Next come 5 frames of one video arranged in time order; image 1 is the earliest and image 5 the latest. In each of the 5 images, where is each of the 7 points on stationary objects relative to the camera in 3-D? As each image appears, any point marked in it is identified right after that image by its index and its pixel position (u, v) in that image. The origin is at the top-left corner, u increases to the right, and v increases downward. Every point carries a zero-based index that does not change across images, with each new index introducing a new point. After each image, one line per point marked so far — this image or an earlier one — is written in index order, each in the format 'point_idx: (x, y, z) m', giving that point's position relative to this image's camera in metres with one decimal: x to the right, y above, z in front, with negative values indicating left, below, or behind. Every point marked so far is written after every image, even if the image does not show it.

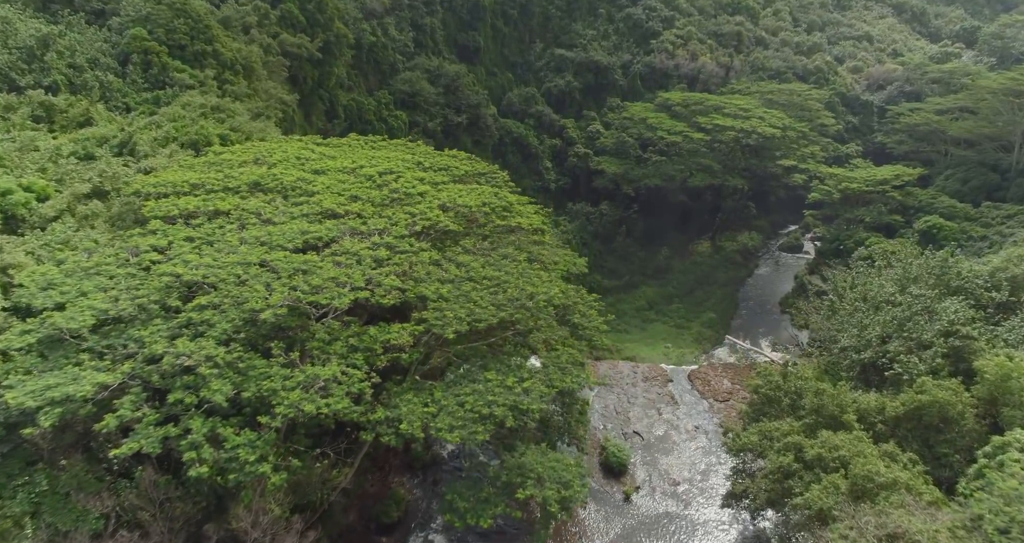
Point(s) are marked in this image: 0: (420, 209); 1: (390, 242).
0: (-2.1, +1.3, +15.4) m
1: (-2.5, +0.6, +13.7) m
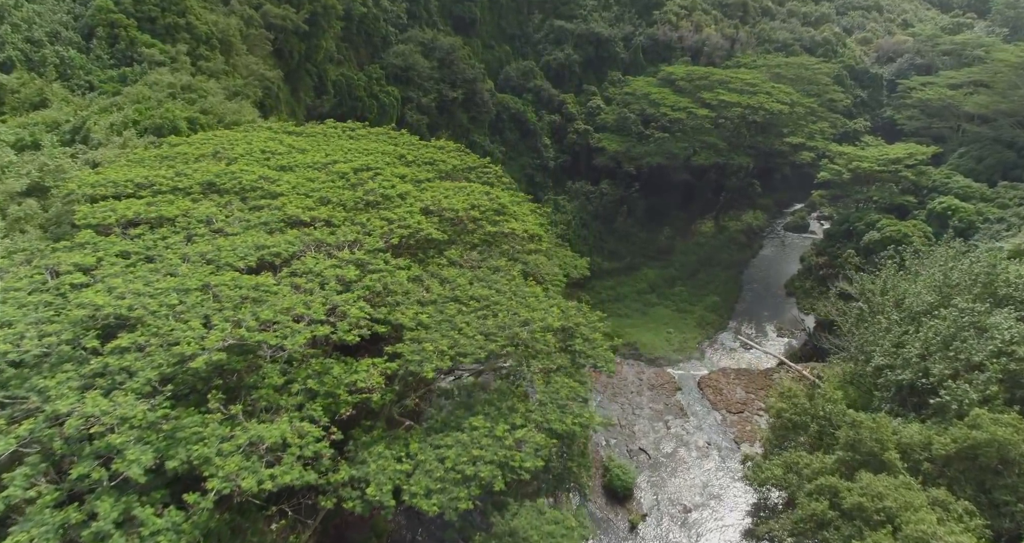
0: (-2.2, +1.1, +13.3) m
1: (-2.6, +0.3, +11.7) m
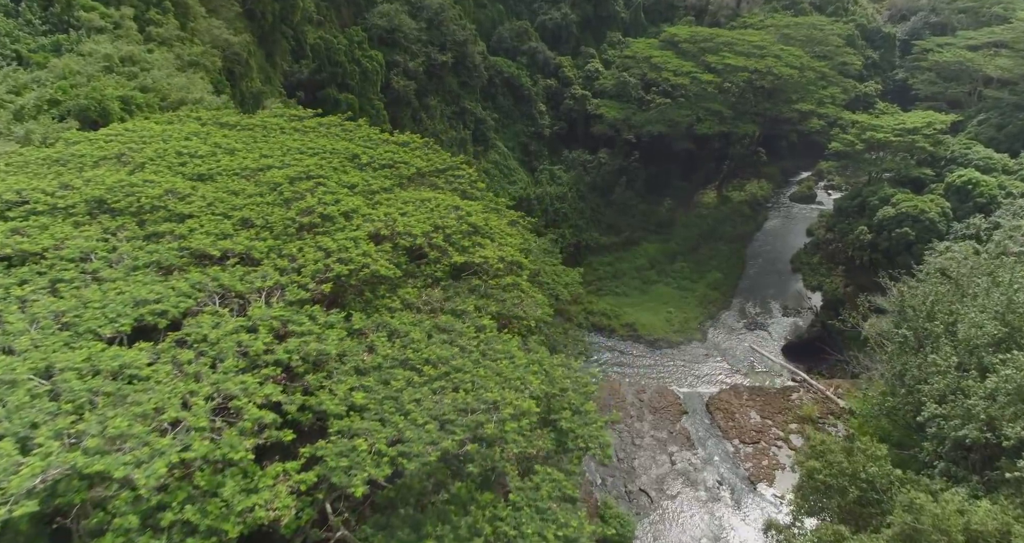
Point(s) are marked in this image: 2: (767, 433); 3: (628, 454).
0: (-2.7, +0.4, +10.4) m
1: (-3.0, -0.5, +8.8) m
2: (+6.8, -4.3, +17.9) m
3: (+3.0, -4.7, +17.5) m
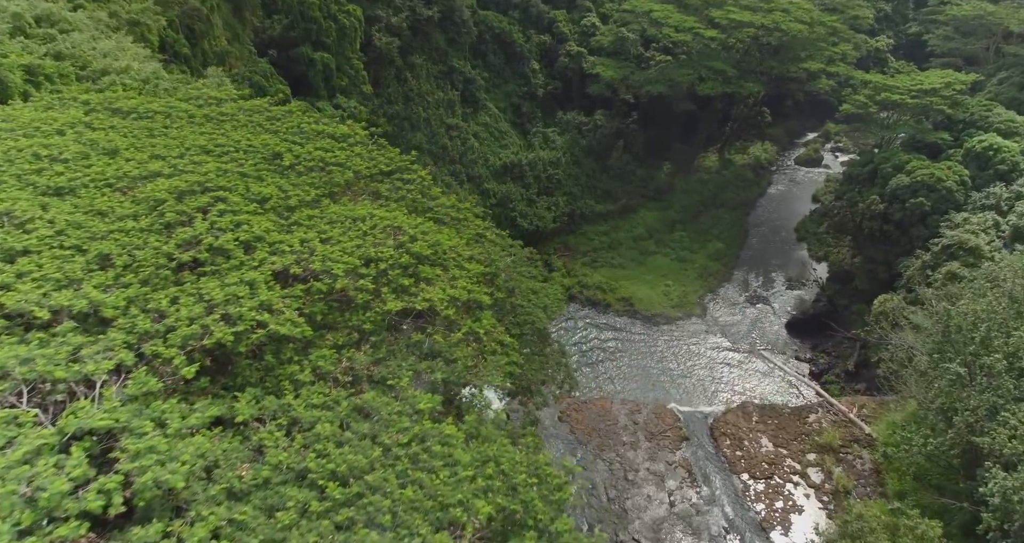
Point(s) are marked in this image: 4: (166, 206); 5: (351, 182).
0: (-3.3, -0.3, +7.7) m
1: (-3.6, -1.3, +6.1) m
2: (+6.2, -4.4, +15.5) m
3: (+2.4, -4.9, +15.0) m
4: (-4.6, +0.9, +9.0) m
5: (-2.6, +1.5, +10.8) m
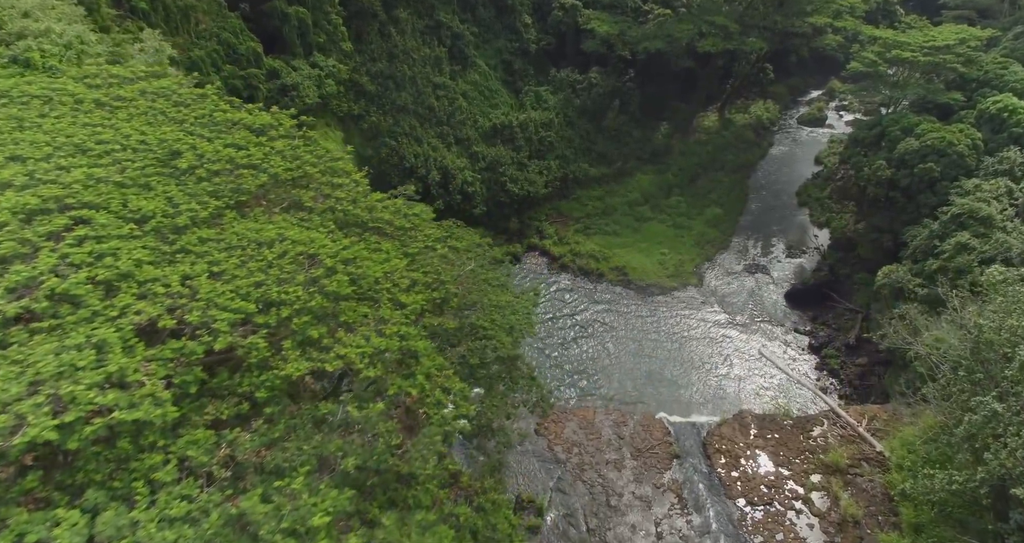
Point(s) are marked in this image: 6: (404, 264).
0: (-3.9, -0.8, +5.8) m
1: (-4.2, -1.9, +4.3) m
2: (+5.5, -4.4, +13.8) m
3: (+1.7, -4.9, +13.4) m
4: (-5.2, +0.4, +7.0) m
5: (-3.2, +1.2, +8.8) m
6: (-1.3, +0.2, +8.9) m
